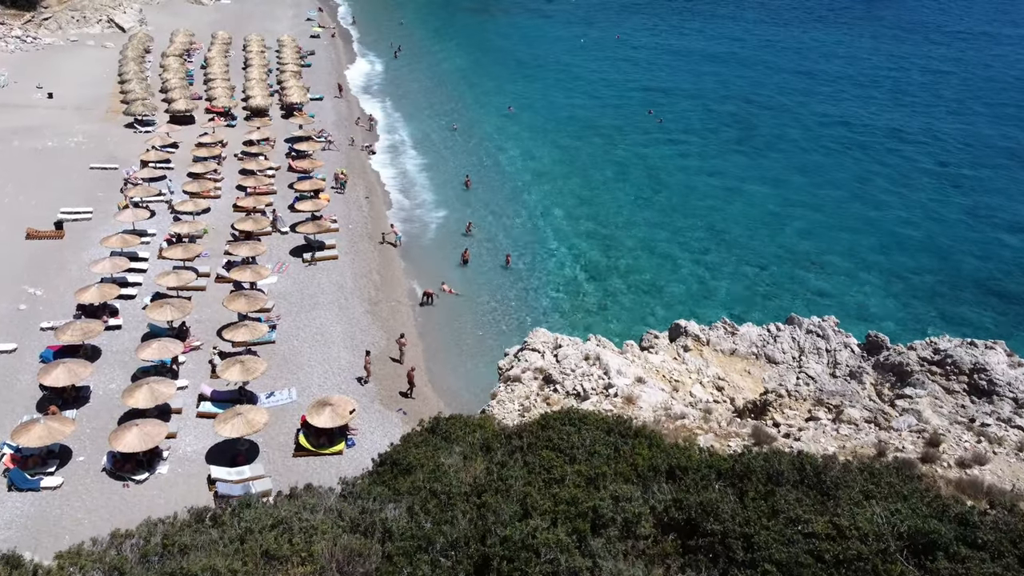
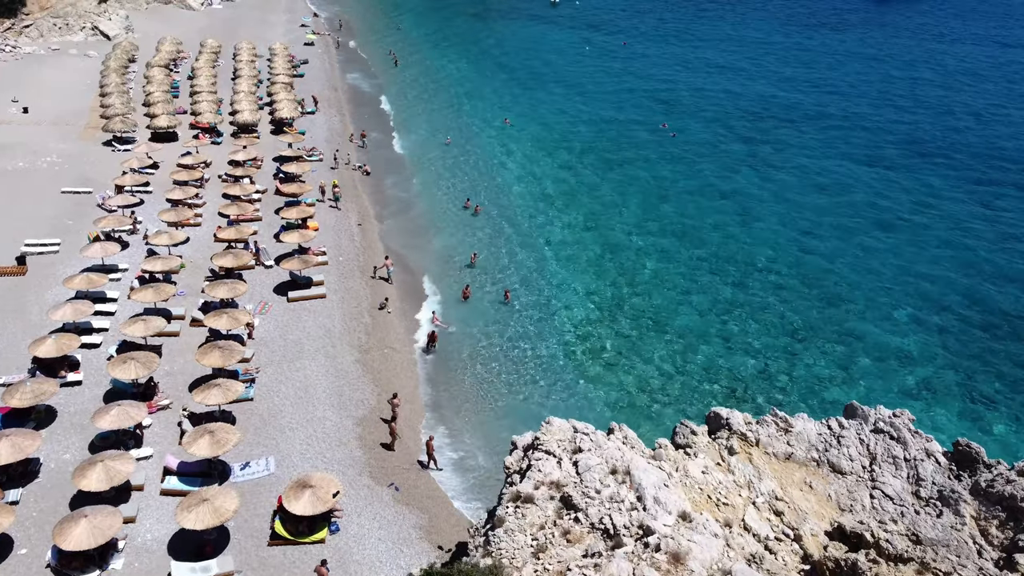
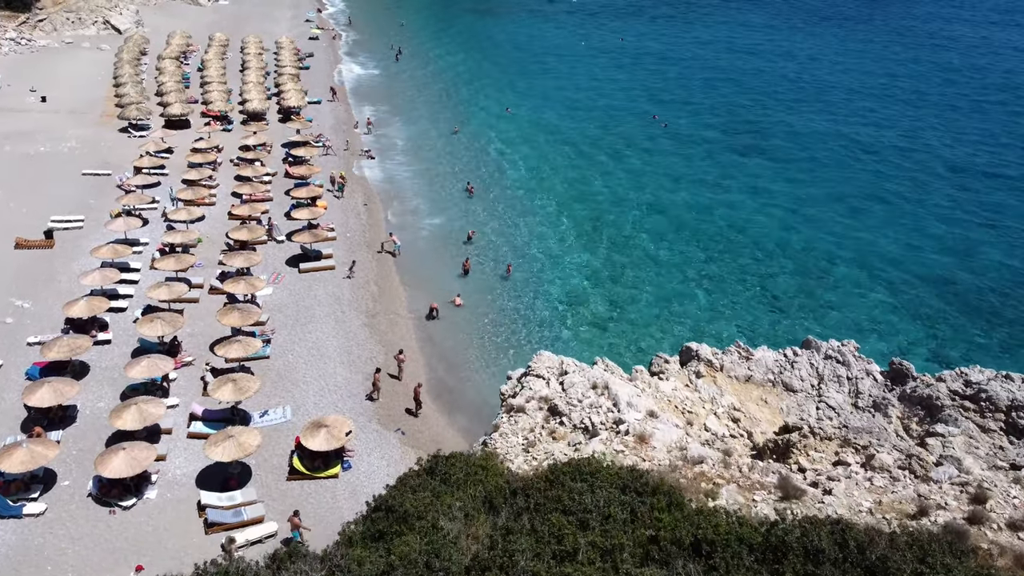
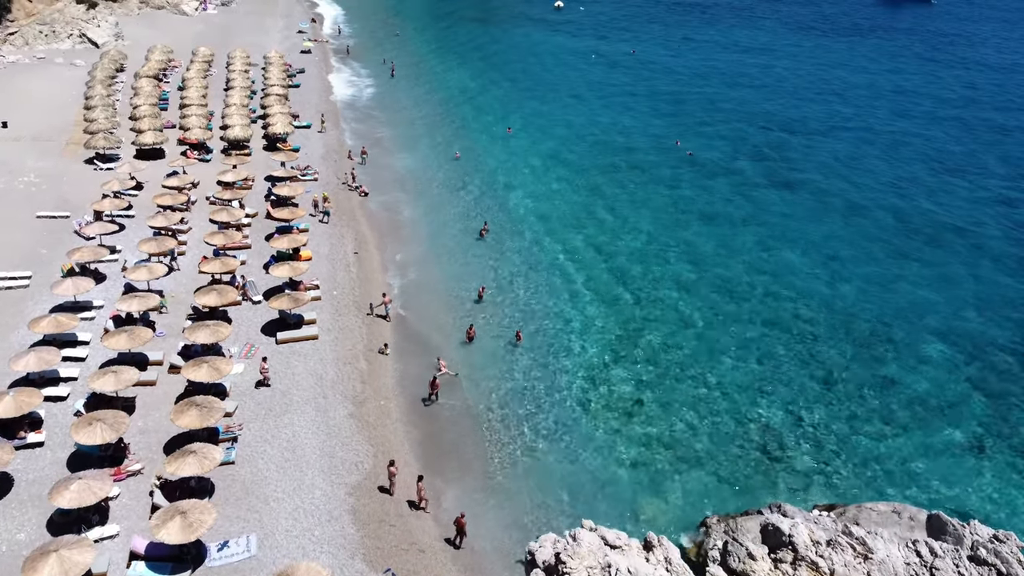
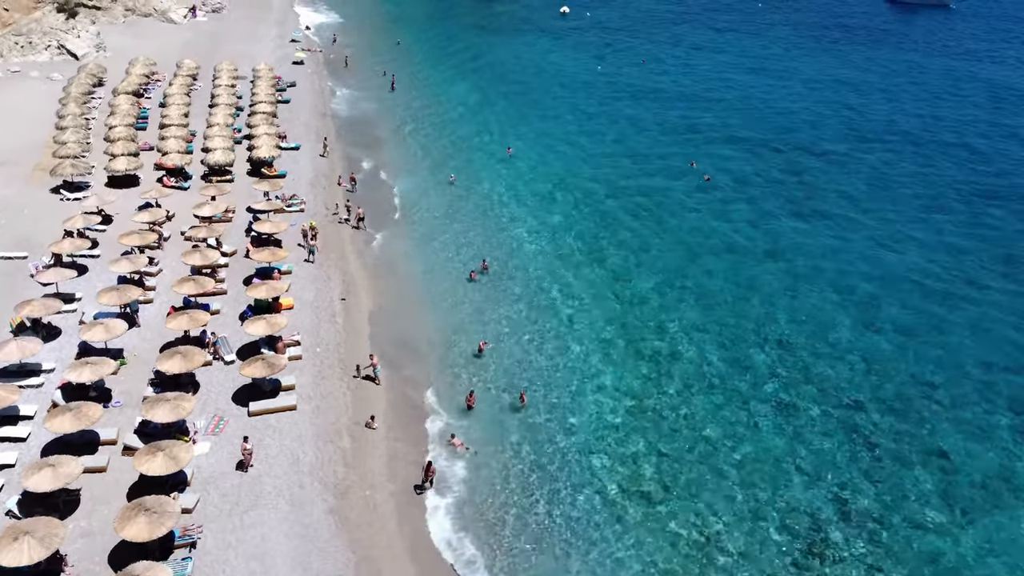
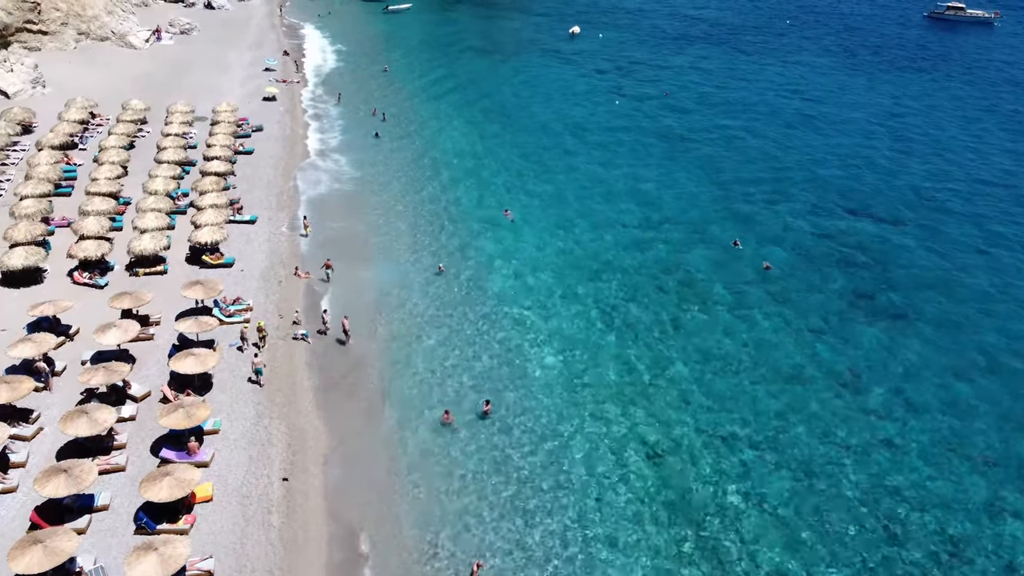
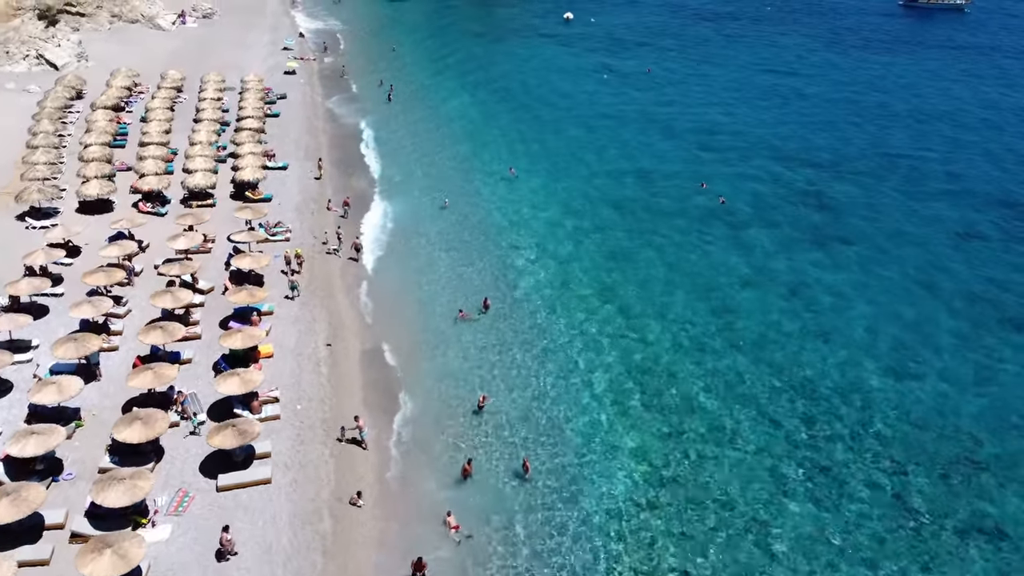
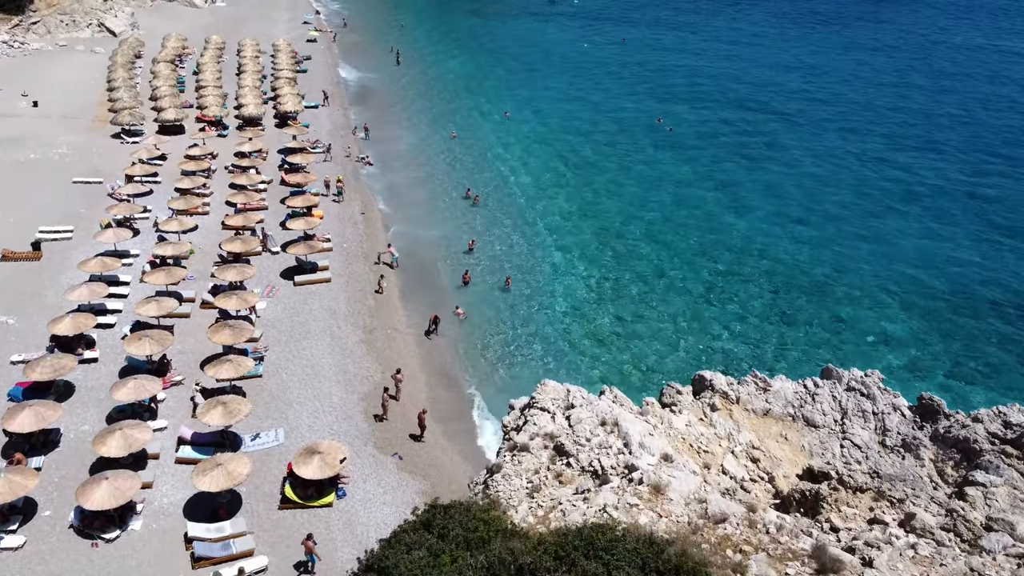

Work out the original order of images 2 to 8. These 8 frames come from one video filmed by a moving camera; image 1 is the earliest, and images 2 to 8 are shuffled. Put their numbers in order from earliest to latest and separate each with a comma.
3, 8, 2, 4, 5, 7, 6
